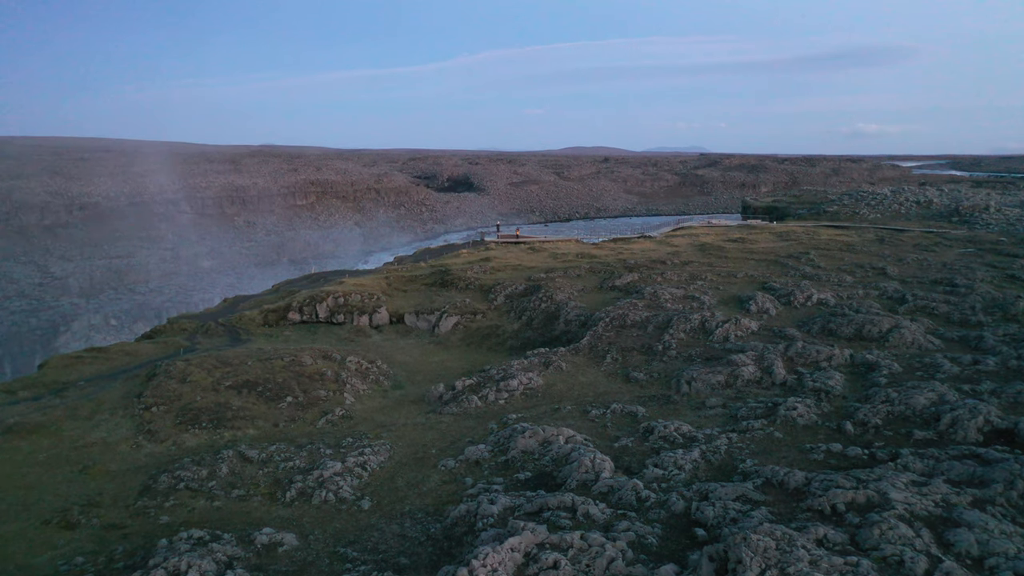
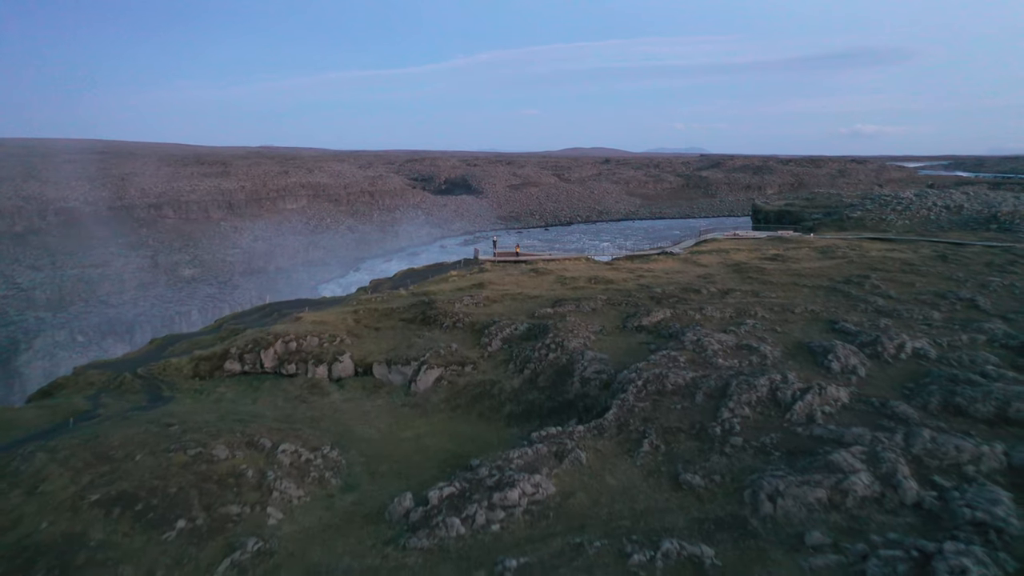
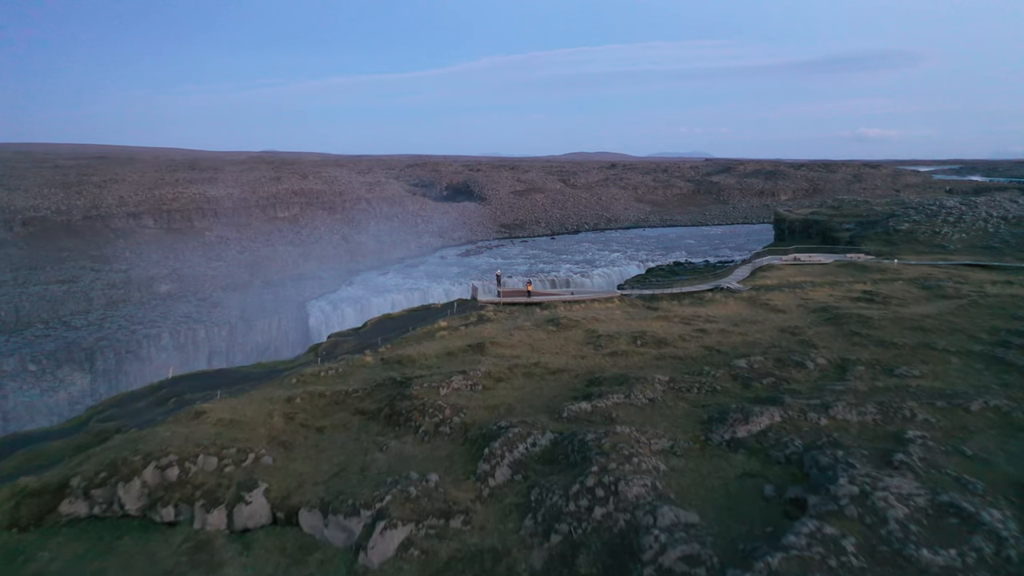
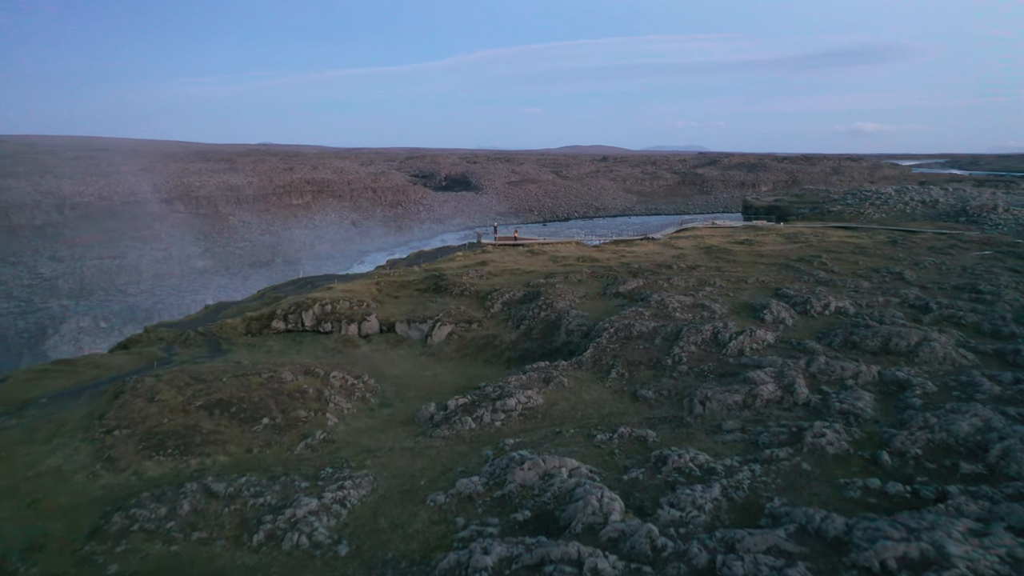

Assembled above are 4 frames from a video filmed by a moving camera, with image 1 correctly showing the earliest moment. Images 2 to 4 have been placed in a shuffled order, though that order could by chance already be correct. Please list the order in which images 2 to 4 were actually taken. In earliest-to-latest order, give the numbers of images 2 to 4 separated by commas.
4, 2, 3
